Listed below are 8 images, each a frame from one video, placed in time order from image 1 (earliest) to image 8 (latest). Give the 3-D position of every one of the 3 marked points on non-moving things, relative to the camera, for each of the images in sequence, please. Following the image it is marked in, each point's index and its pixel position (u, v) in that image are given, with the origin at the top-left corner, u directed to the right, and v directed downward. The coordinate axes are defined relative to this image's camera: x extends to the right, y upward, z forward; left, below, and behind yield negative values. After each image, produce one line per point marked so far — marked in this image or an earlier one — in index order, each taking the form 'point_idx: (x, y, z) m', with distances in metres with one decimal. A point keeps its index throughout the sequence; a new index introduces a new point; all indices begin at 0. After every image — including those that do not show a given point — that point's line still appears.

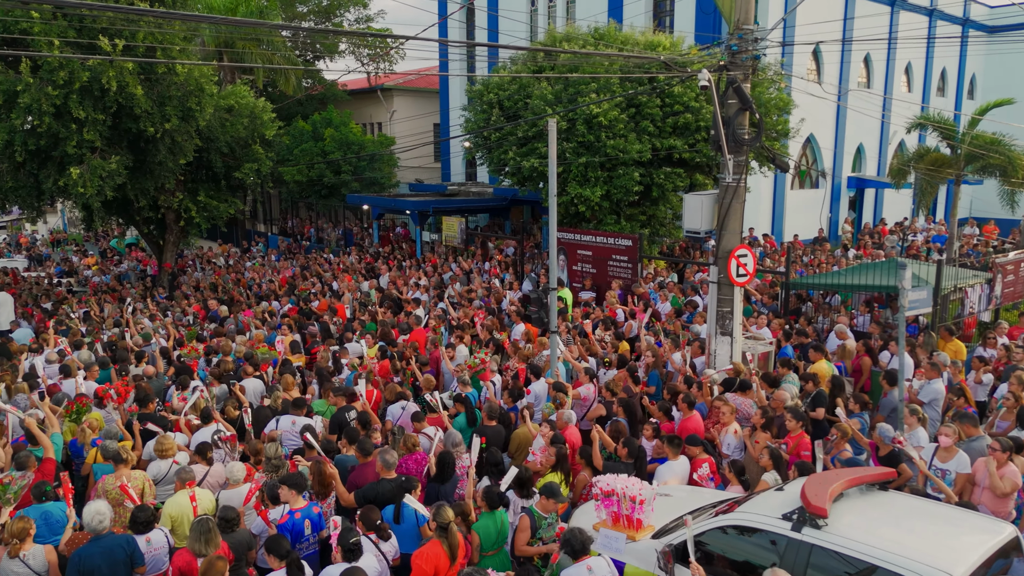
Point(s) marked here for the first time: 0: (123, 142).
0: (-9.7, +3.6, +17.5) m
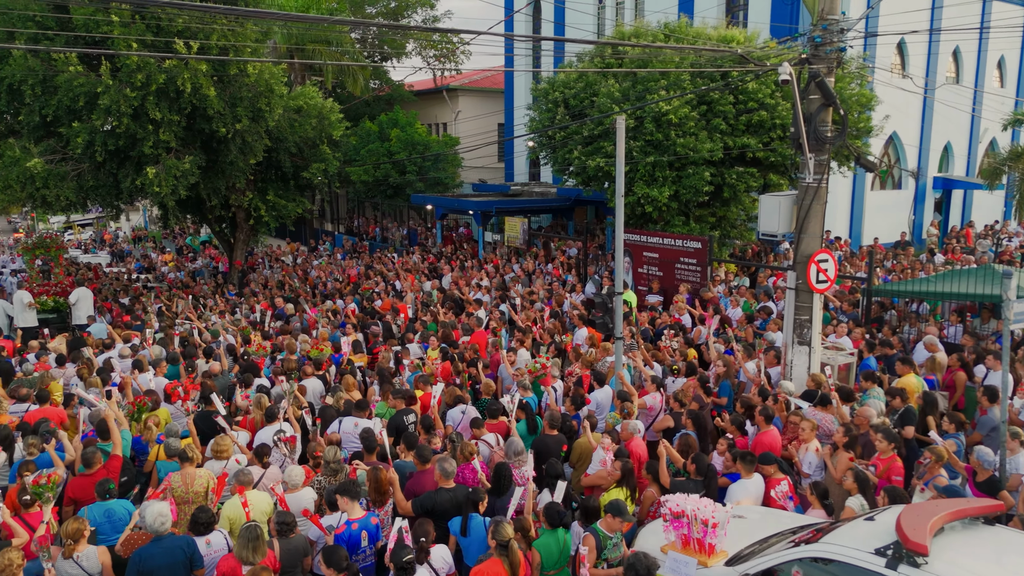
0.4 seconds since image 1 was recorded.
0: (-8.1, +3.7, +18.0) m
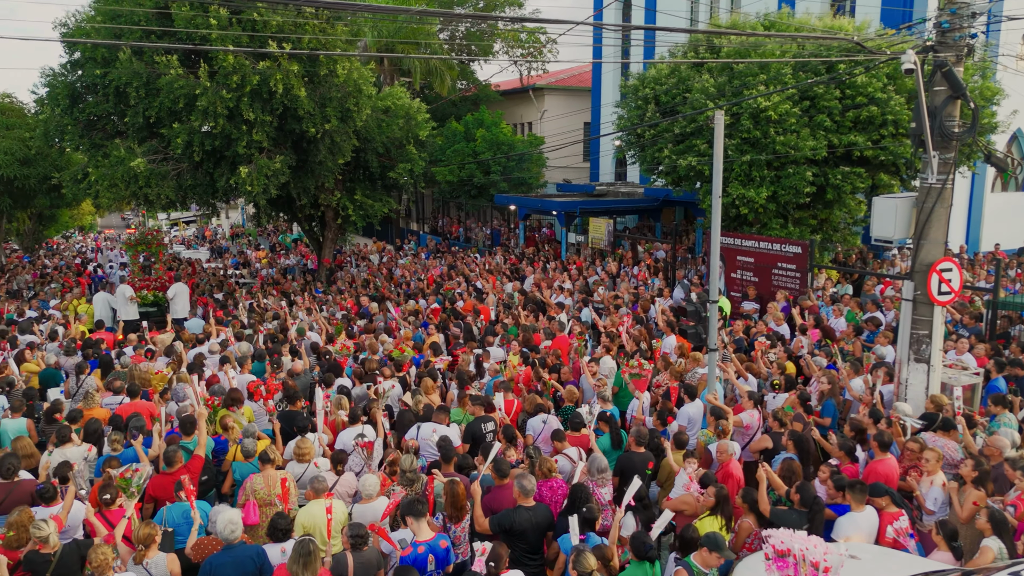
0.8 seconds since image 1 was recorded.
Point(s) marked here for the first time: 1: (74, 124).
0: (-5.8, +3.8, +18.4) m
1: (-11.8, +4.5, +18.9) m
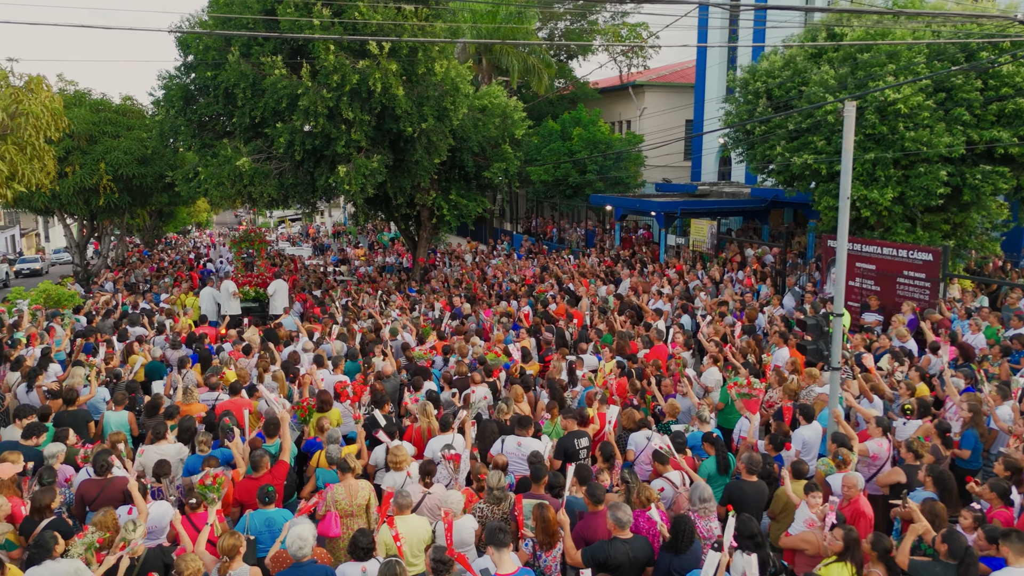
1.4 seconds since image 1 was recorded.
0: (-3.3, +3.8, +18.4) m
1: (-9.2, +4.6, +19.8) m
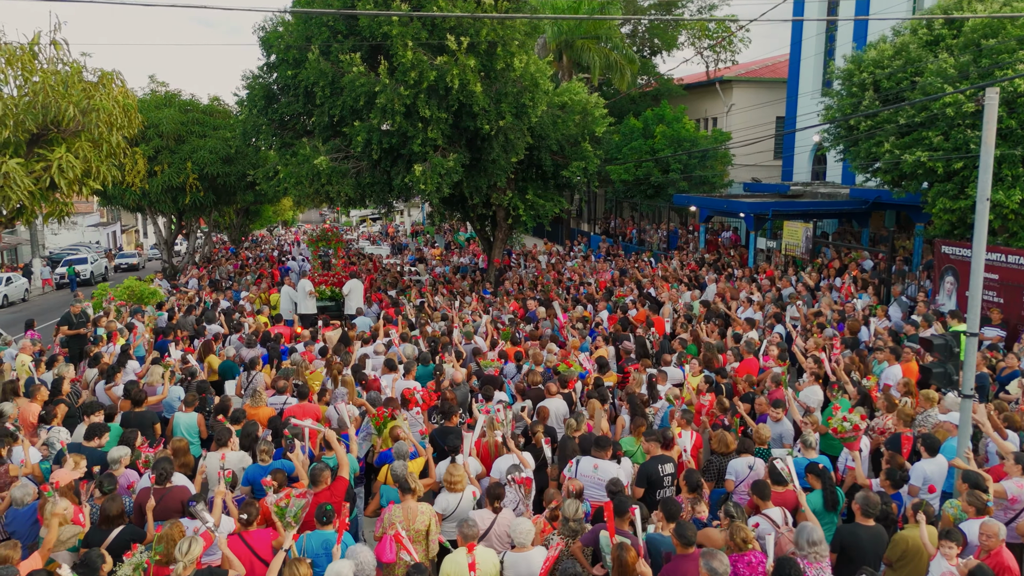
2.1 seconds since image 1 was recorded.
0: (-1.3, +3.8, +18.1) m
1: (-6.9, +4.7, +20.0) m
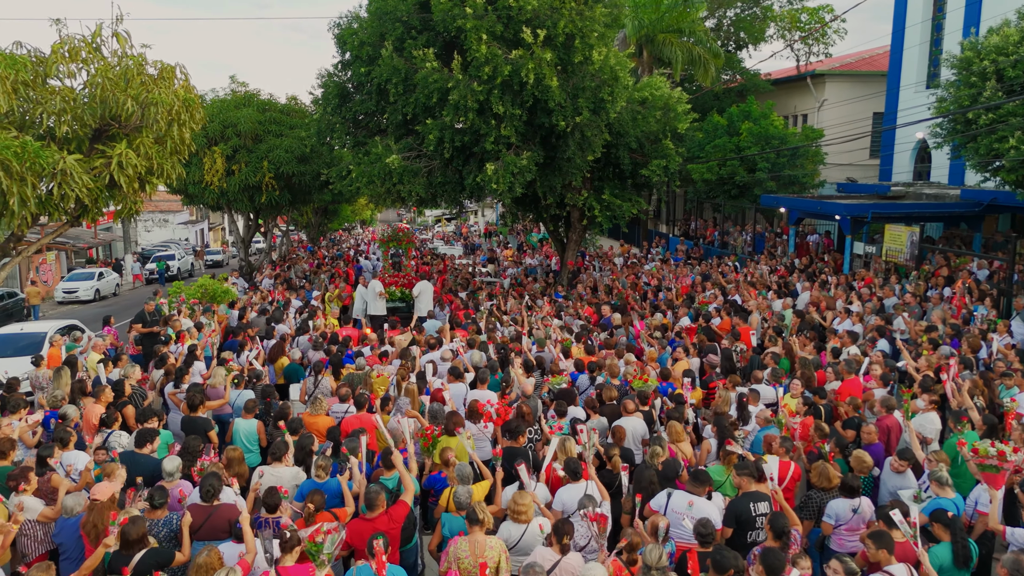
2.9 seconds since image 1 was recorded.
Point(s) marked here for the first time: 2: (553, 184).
0: (+0.6, +3.7, +17.4) m
1: (-4.8, +4.7, +19.9) m
2: (+1.1, +2.7, +17.9) m
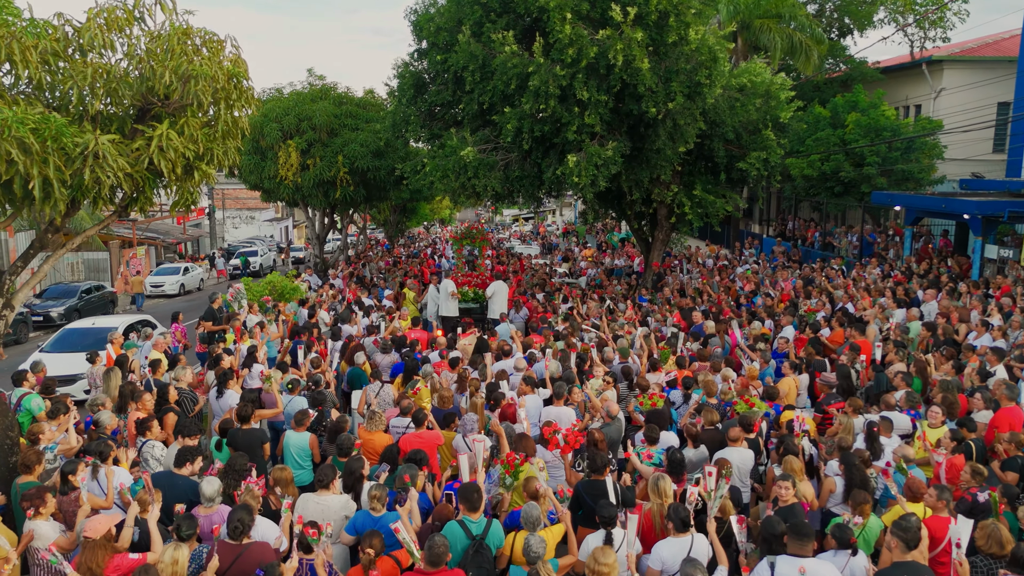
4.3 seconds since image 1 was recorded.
0: (+2.5, +3.6, +16.1) m
1: (-2.5, +4.7, +19.2) m
2: (+3.0, +2.6, +16.6) m
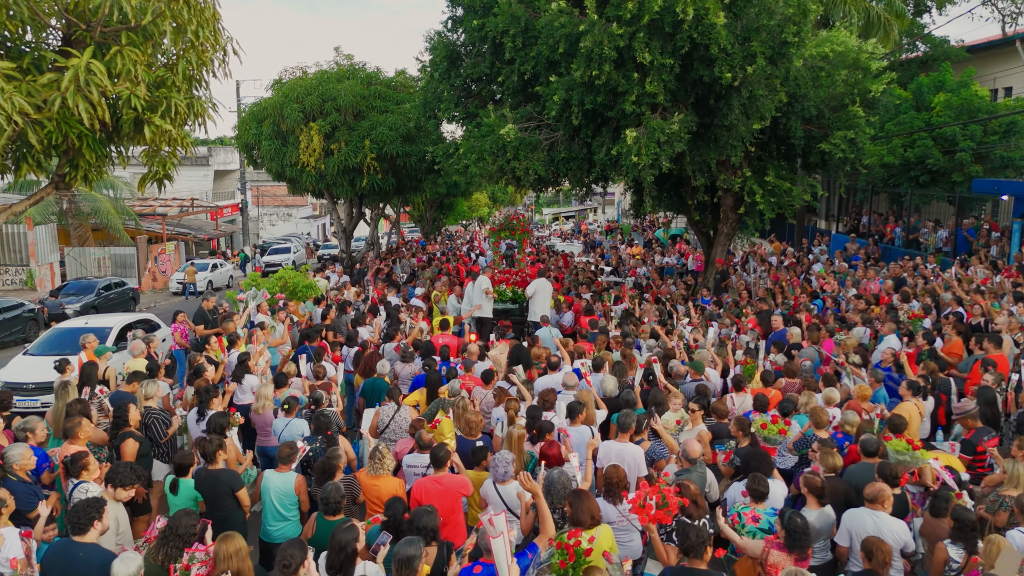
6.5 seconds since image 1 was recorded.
0: (+3.4, +3.6, +14.1) m
1: (-1.4, +4.8, +17.5) m
2: (+4.0, +2.6, +14.5) m
